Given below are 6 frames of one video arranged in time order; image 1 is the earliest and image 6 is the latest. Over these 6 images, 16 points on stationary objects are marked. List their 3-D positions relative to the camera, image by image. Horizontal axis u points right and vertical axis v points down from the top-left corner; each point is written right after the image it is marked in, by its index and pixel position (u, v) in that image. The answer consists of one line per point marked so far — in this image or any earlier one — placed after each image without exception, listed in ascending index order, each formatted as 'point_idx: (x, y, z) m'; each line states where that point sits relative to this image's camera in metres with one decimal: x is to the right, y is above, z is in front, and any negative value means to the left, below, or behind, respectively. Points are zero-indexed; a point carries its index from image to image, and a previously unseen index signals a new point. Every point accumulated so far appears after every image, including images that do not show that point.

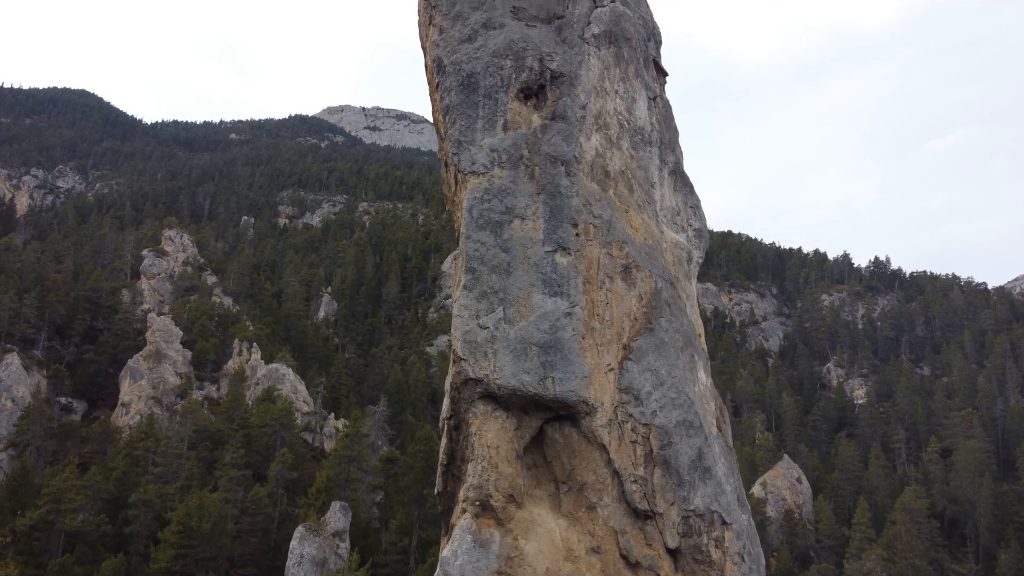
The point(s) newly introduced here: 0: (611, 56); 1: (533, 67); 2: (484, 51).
0: (+2.2, +5.1, +17.5) m
1: (+0.5, +4.7, +16.7) m
2: (-0.6, +5.0, +16.8) m
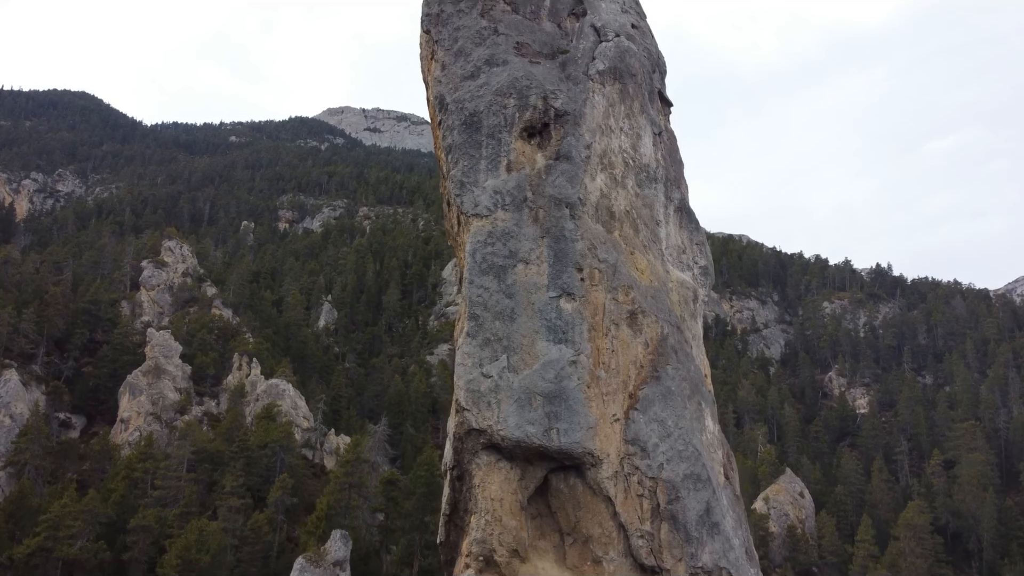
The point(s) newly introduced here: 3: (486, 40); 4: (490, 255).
0: (+2.3, +4.3, +17.2) m
1: (+0.5, +3.8, +16.5) m
2: (-0.5, +4.2, +16.5) m
3: (-0.6, +5.4, +17.2) m
4: (-0.4, +0.6, +15.2) m
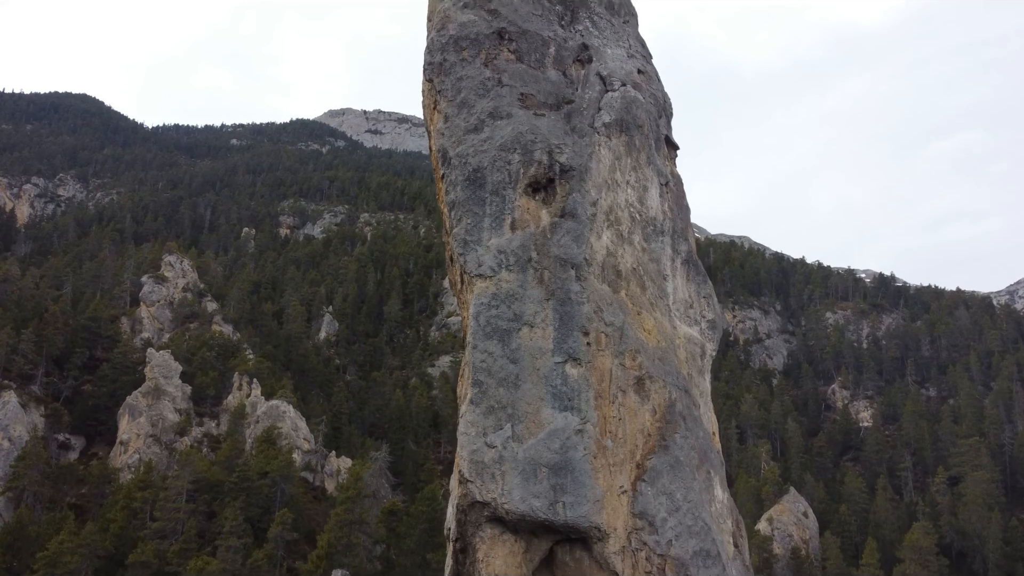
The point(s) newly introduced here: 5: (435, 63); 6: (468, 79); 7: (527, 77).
0: (+2.4, +3.1, +16.9) m
1: (+0.6, +2.6, +16.1) m
2: (-0.4, +3.0, +16.2) m
3: (-0.5, +4.2, +16.9) m
4: (-0.3, -0.6, +14.8) m
5: (-1.7, +5.0, +17.6) m
6: (-0.9, +4.5, +17.1) m
7: (+0.3, +4.6, +17.3) m
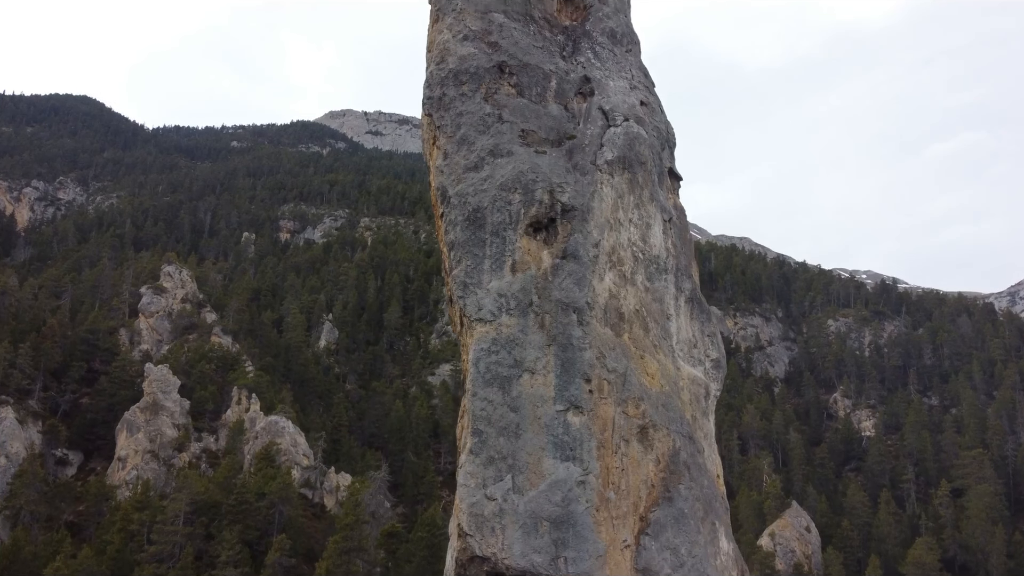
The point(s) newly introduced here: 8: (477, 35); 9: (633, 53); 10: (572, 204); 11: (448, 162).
0: (+2.4, +2.2, +16.6) m
1: (+0.6, +1.8, +15.8) m
2: (-0.4, +2.1, +15.9) m
3: (-0.5, +3.4, +16.6) m
4: (-0.3, -1.4, +14.5) m
5: (-1.7, +4.2, +17.3) m
6: (-0.9, +3.7, +16.8) m
7: (+0.3, +3.8, +17.0) m
8: (-0.8, +5.7, +17.9) m
9: (+3.0, +5.9, +19.7) m
10: (+1.2, +1.7, +15.9) m
11: (-1.3, +2.6, +16.5) m
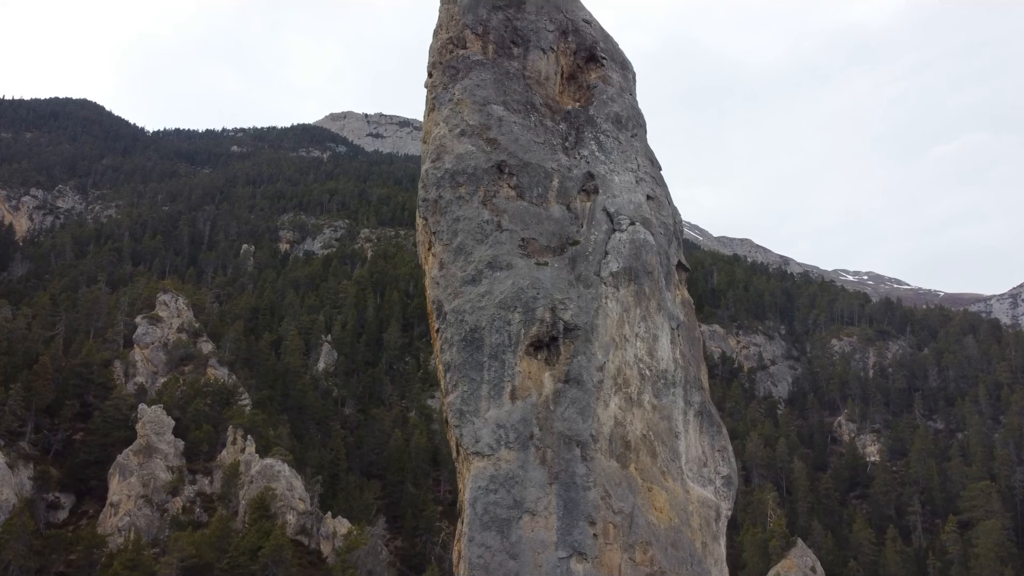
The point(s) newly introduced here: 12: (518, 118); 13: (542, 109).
0: (+2.4, -0.1, +15.7) m
1: (+0.6, -0.6, +14.9) m
2: (-0.4, -0.2, +15.0) m
3: (-0.5, +1.0, +15.7) m
4: (-0.3, -3.7, +13.6) m
5: (-1.7, +1.8, +16.3) m
6: (-0.9, +1.4, +15.9) m
7: (+0.3, +1.5, +16.1) m
8: (-0.8, +3.4, +16.9) m
9: (+3.0, +3.6, +18.8) m
10: (+1.2, -0.7, +14.9) m
11: (-1.4, +0.3, +15.6) m
12: (+0.1, +3.7, +17.4) m
13: (+0.7, +4.1, +18.1) m
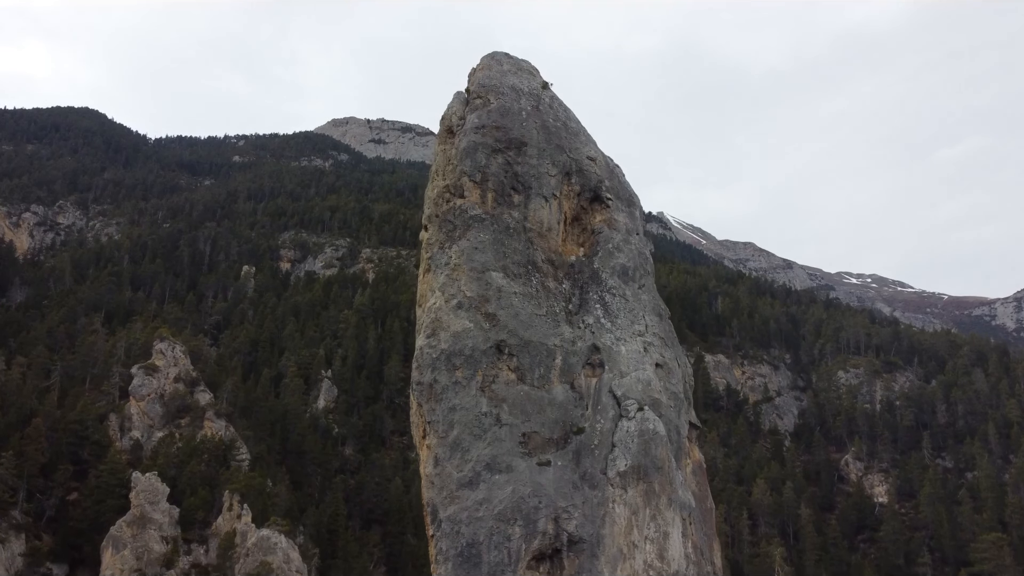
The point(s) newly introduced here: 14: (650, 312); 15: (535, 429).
0: (+2.4, -3.8, +14.6) m
1: (+0.6, -4.2, +13.8) m
2: (-0.4, -3.9, +13.9) m
3: (-0.5, -2.6, +14.6) m
4: (-0.3, -7.4, +12.6) m
5: (-1.7, -1.8, +15.3) m
6: (-0.9, -2.3, +14.9) m
7: (+0.3, -2.2, +15.0) m
8: (-0.8, -0.3, +15.9) m
9: (+3.0, -0.1, +17.7) m
10: (+1.2, -4.3, +13.9) m
11: (-1.4, -3.4, +14.6) m
12: (+0.1, +0.1, +16.4) m
13: (+0.7, +0.4, +17.1) m
14: (+3.1, -0.6, +17.4) m
15: (+0.4, -2.6, +14.8) m
